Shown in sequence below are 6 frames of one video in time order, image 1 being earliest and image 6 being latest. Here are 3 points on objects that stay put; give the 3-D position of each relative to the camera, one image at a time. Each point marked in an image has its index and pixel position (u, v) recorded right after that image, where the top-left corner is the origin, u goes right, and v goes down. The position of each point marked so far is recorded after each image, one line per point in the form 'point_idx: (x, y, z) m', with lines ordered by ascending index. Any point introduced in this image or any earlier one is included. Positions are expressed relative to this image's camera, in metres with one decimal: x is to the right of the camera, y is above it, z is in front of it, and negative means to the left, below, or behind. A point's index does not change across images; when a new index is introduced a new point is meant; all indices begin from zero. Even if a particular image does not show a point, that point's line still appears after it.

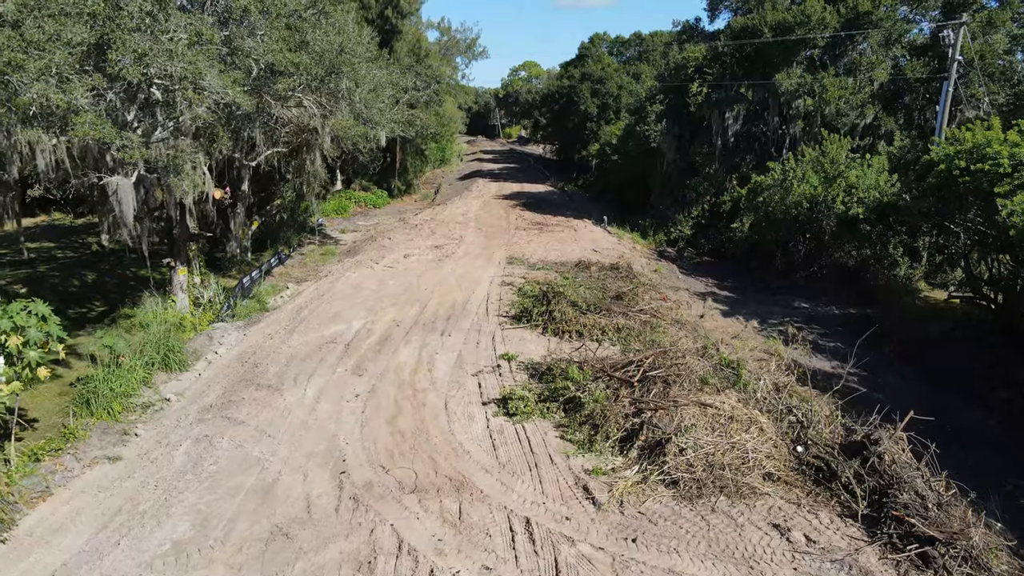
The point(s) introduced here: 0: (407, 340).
0: (-2.0, -1.1, +11.7) m
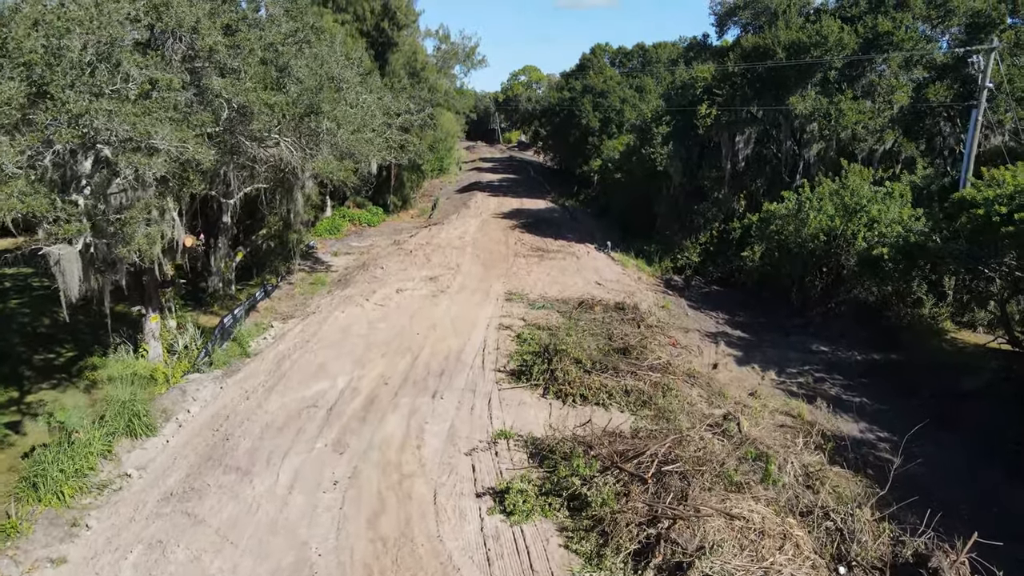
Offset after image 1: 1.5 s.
0: (-2.1, -2.1, +10.7) m
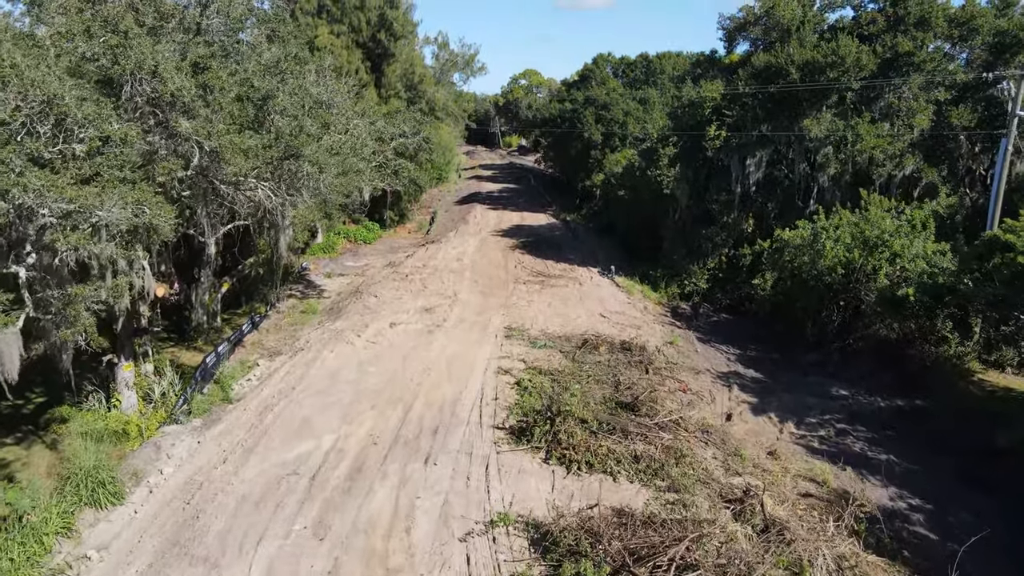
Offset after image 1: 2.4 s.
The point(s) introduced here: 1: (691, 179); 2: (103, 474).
0: (-2.1, -3.0, +9.8) m
1: (+5.9, +3.6, +20.0) m
2: (-6.7, -3.0, +9.8) m
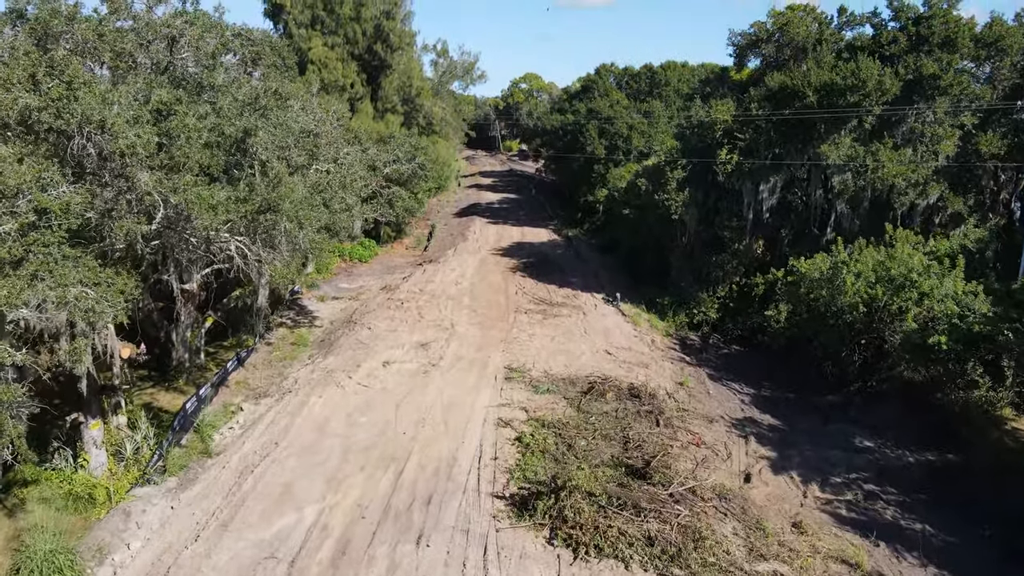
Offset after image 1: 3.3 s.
0: (-2.1, -3.9, +8.9) m
1: (+5.9, +2.7, +19.0) m
2: (-6.6, -4.0, +8.9) m
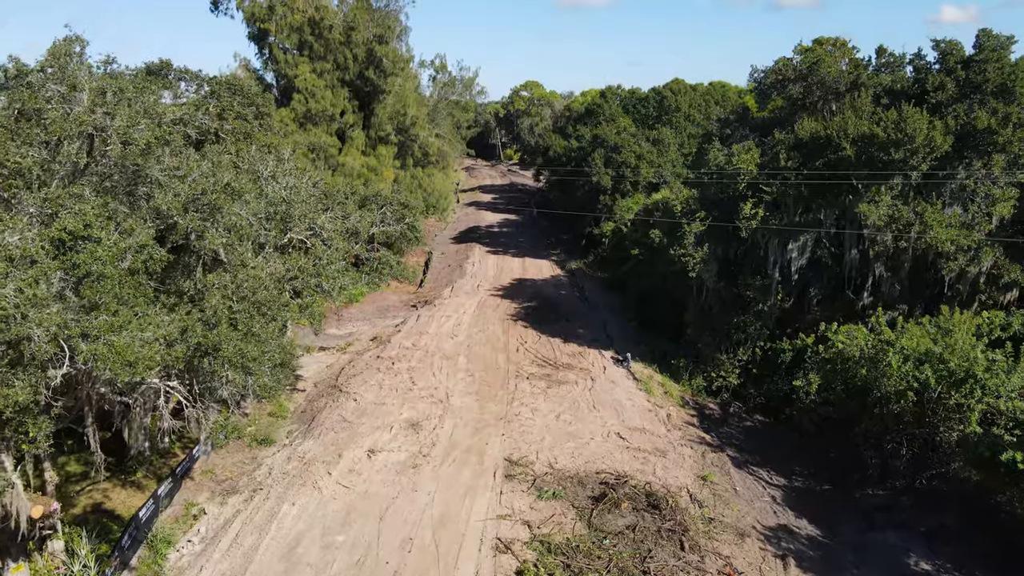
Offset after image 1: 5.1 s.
0: (-2.1, -5.8, +7.1) m
1: (+6.0, +0.9, +17.3) m
2: (-6.6, -5.8, +7.1) m
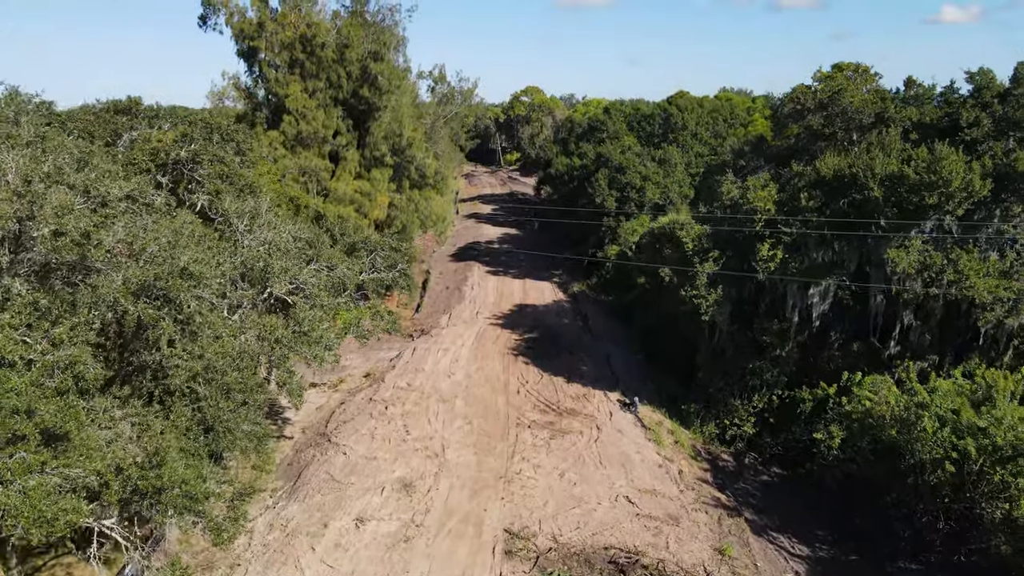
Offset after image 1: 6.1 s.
0: (-2.1, -6.9, +6.0) m
1: (+6.0, -0.3, +16.2) m
2: (-6.6, -6.9, +6.0) m
